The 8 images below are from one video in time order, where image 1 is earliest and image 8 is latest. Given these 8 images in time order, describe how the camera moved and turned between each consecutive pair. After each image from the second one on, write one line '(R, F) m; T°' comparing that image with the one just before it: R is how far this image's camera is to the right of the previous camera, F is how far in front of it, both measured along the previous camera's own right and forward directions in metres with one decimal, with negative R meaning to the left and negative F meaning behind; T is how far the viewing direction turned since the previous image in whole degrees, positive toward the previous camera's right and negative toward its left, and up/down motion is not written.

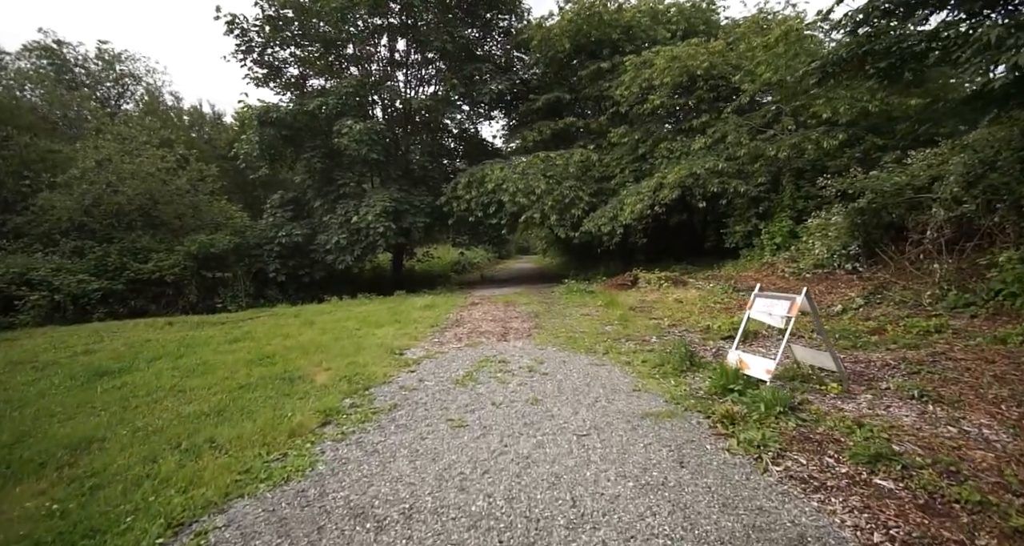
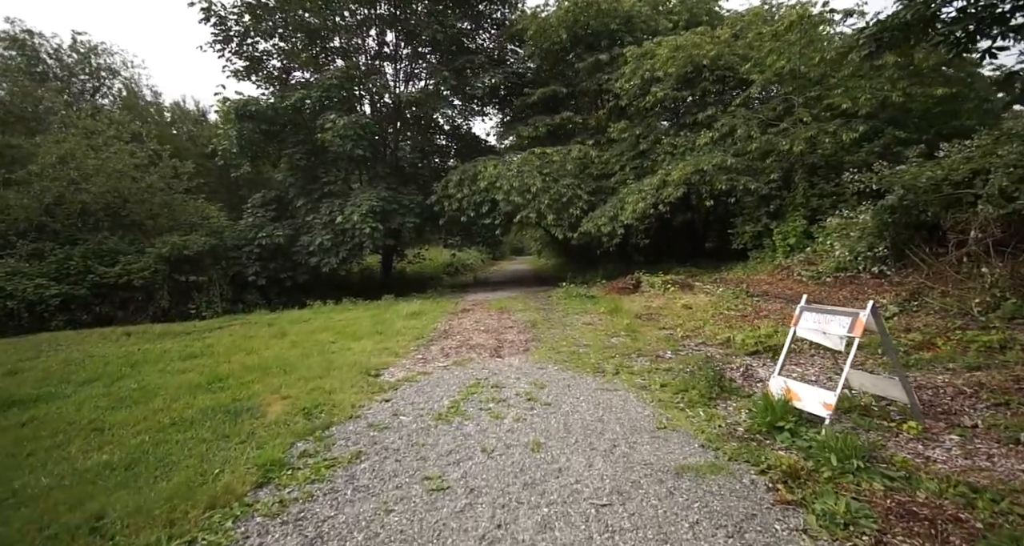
(0.0, +0.9) m; +1°
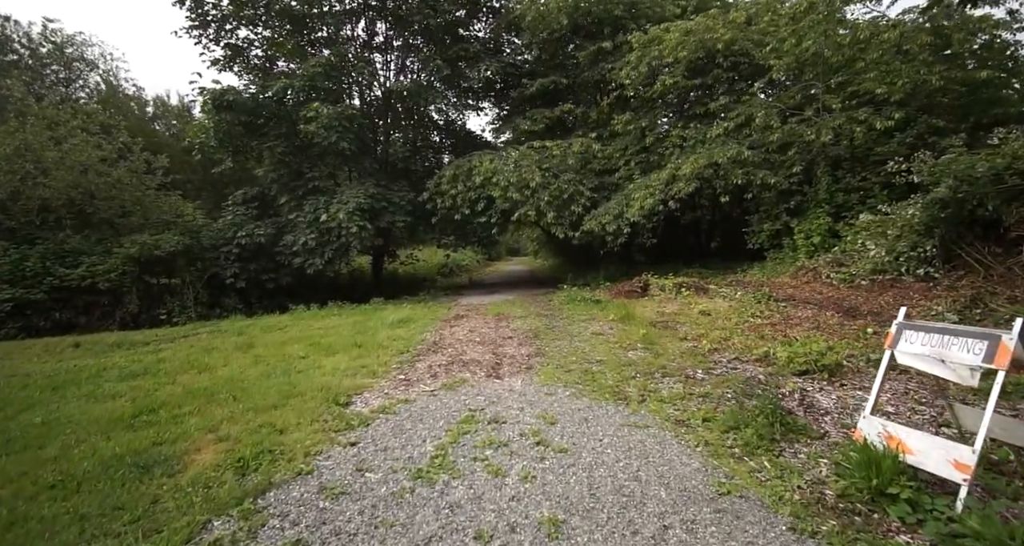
(0.0, +1.1) m; 0°
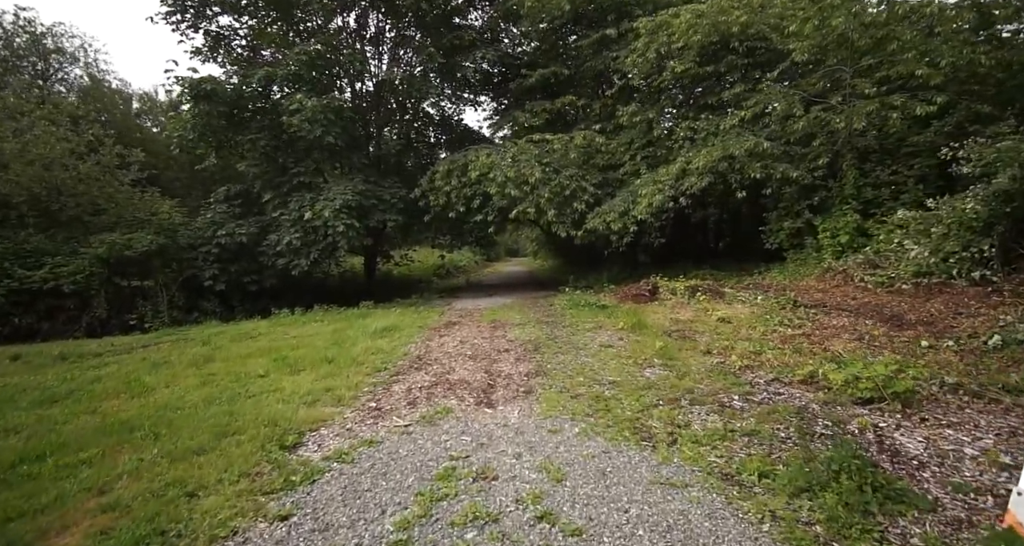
(0.0, +1.0) m; 0°
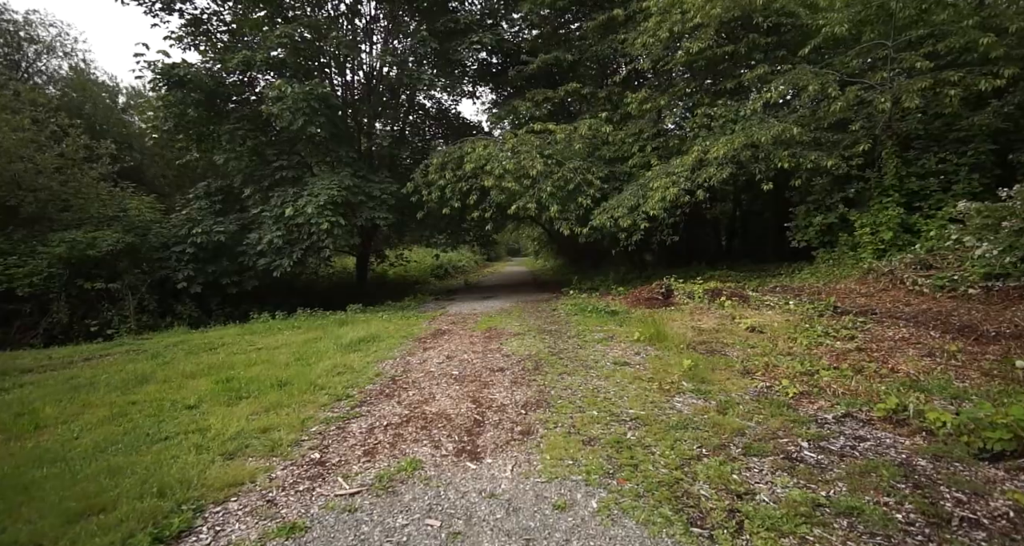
(+0.1, +1.1) m; 0°
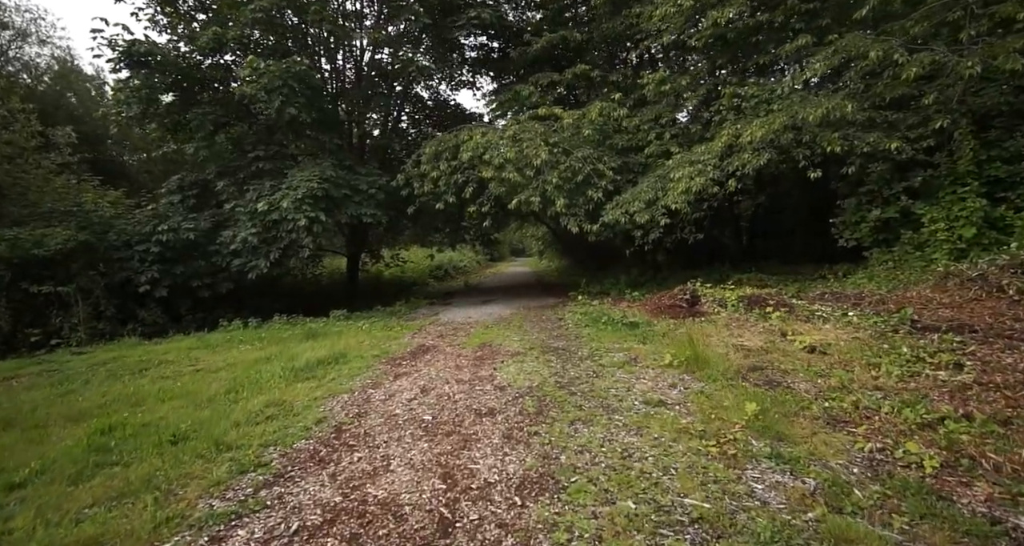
(+0.1, +1.5) m; 0°
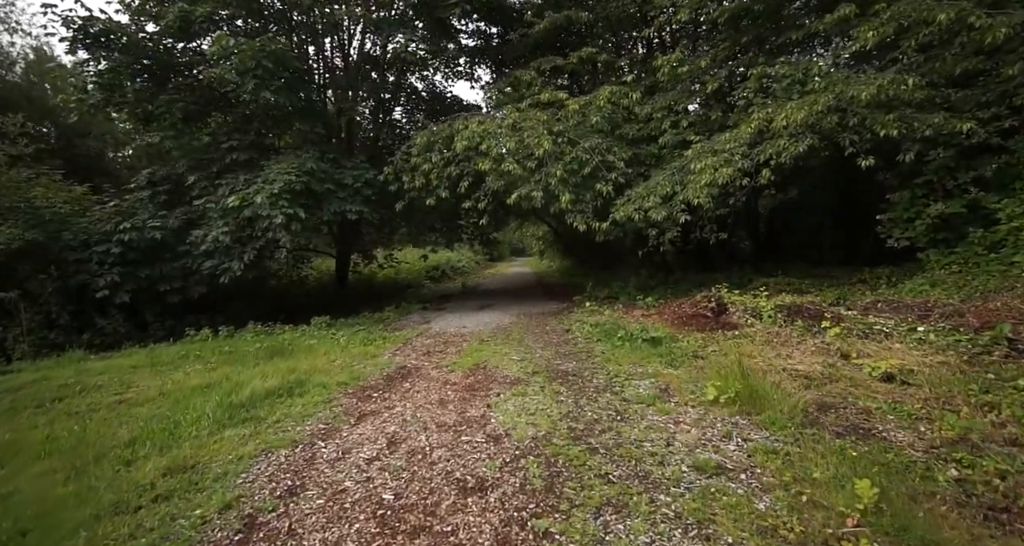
(0.0, +1.2) m; 0°
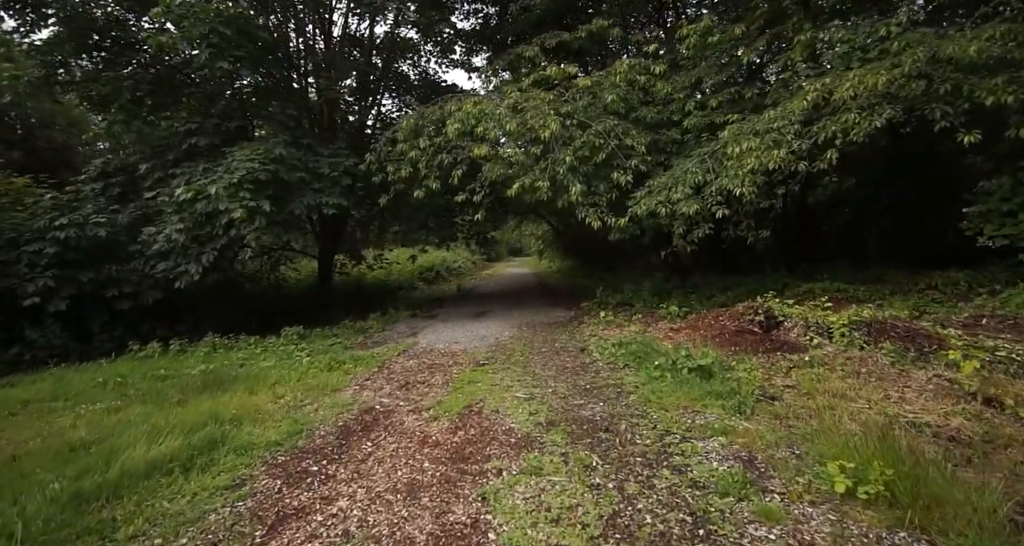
(-0.1, +1.6) m; 0°
